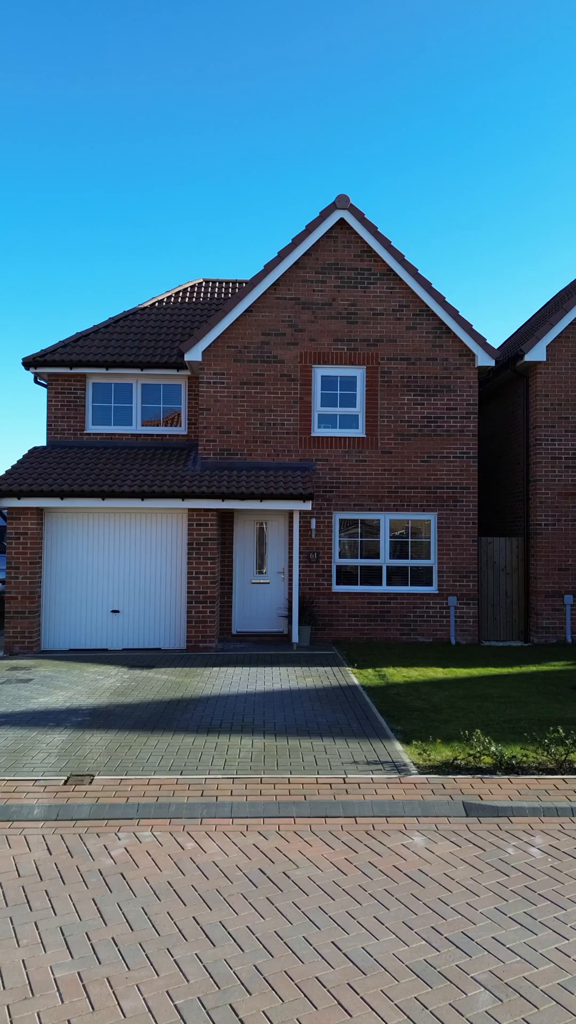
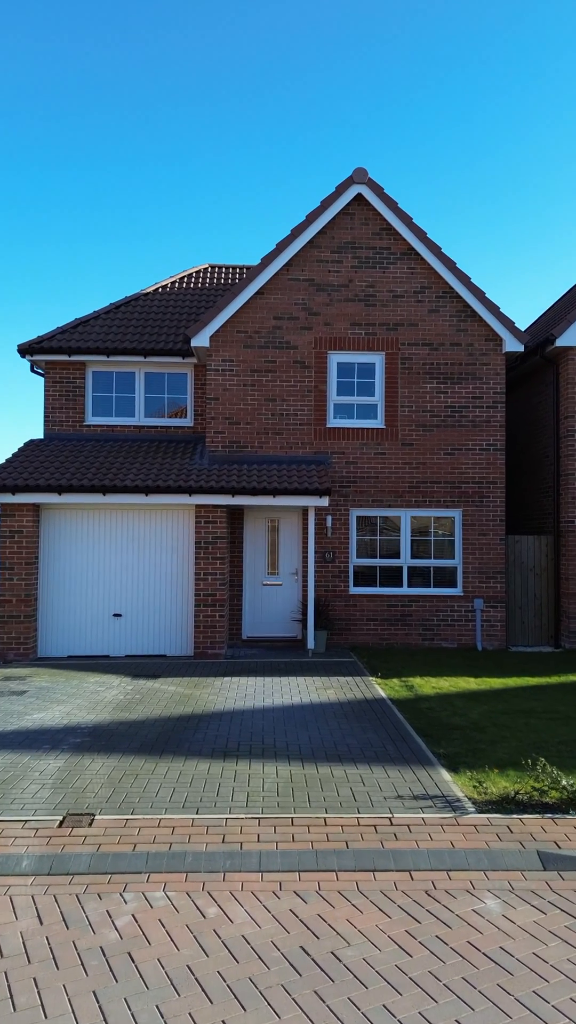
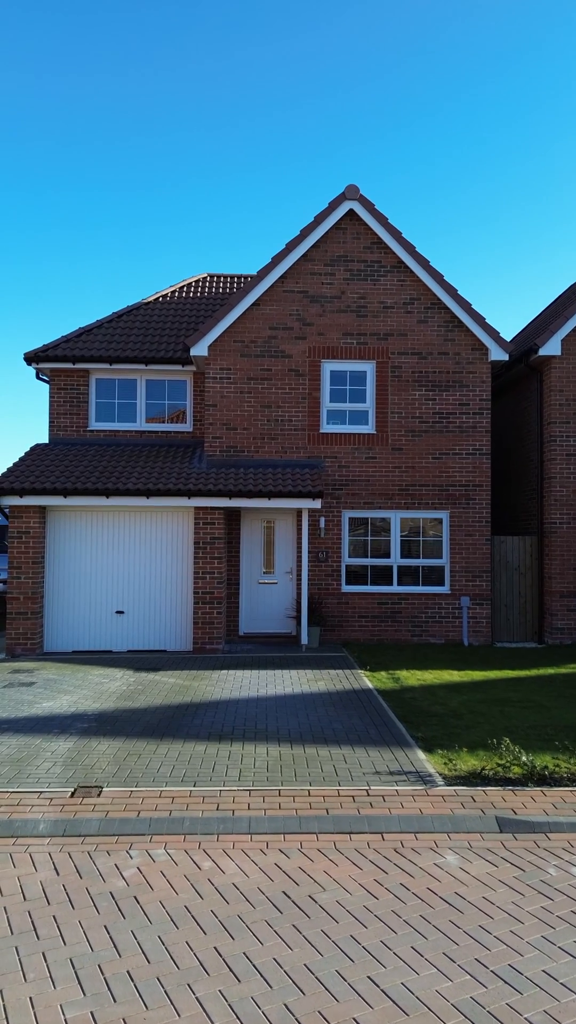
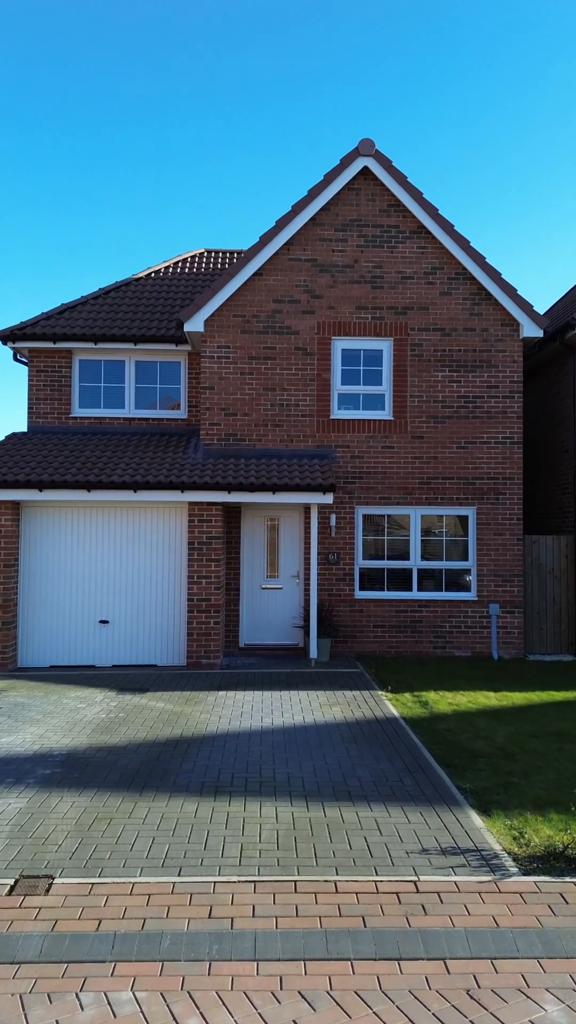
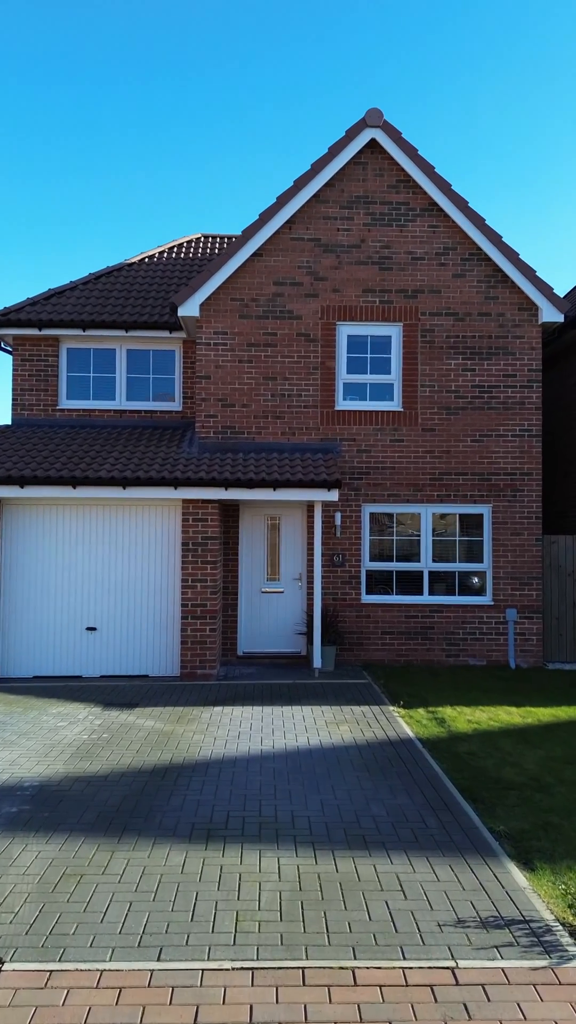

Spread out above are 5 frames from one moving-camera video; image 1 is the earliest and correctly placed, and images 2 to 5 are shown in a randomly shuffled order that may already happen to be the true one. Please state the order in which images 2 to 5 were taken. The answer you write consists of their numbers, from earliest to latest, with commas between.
3, 2, 4, 5
